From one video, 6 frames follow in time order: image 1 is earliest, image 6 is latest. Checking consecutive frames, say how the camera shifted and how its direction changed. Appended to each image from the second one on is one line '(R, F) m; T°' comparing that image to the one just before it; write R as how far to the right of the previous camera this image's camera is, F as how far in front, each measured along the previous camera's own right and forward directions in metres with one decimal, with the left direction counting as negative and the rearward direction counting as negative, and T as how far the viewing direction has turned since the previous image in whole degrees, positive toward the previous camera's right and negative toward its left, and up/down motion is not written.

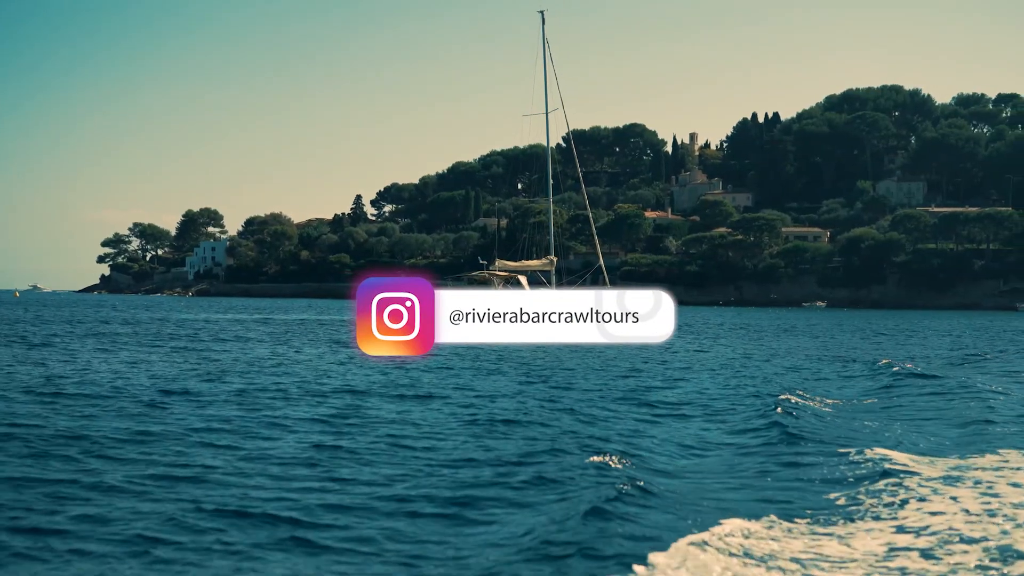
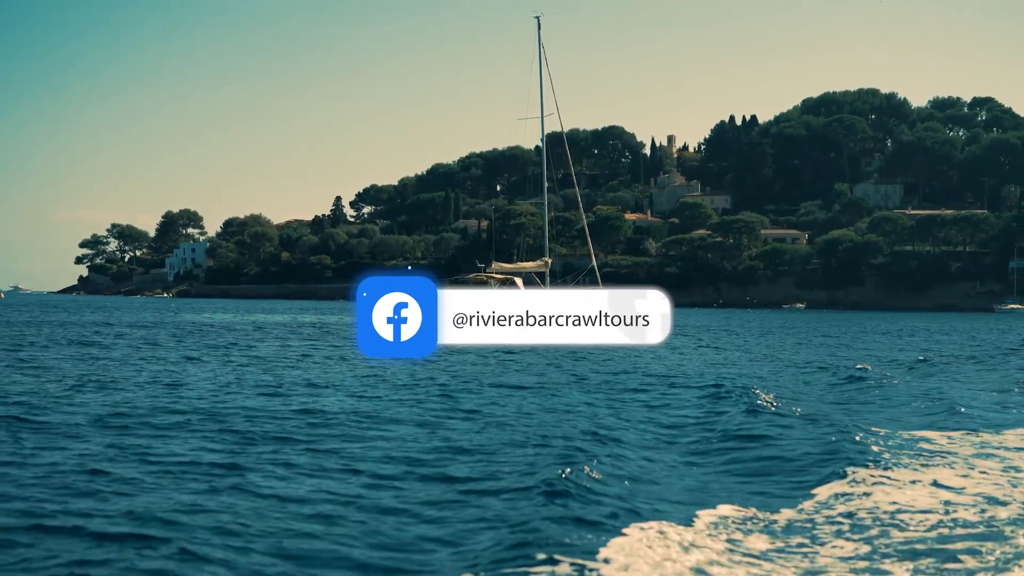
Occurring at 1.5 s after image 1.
(-0.7, -0.8) m; +1°
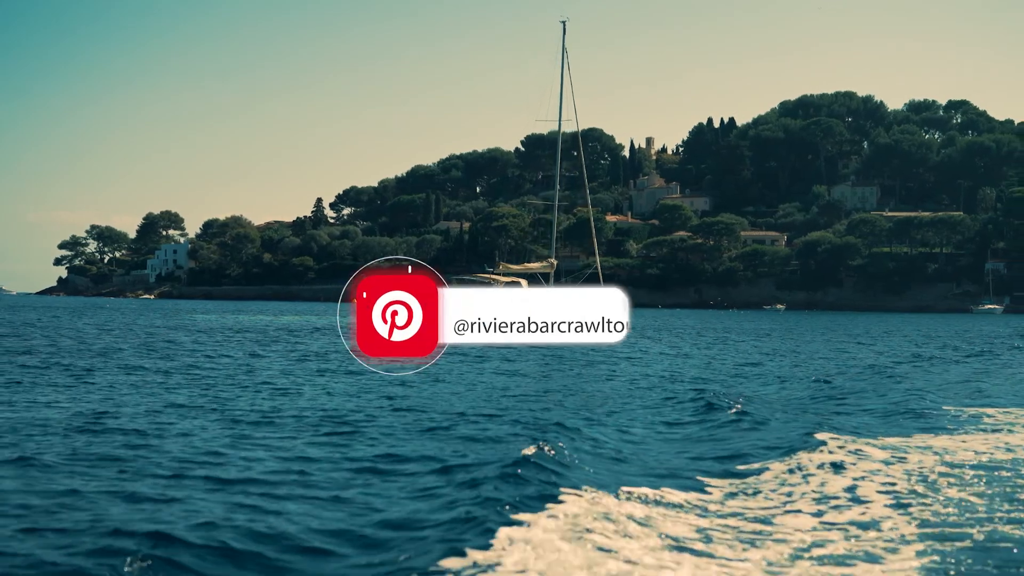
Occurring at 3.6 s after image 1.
(-1.3, -1.3) m; +1°
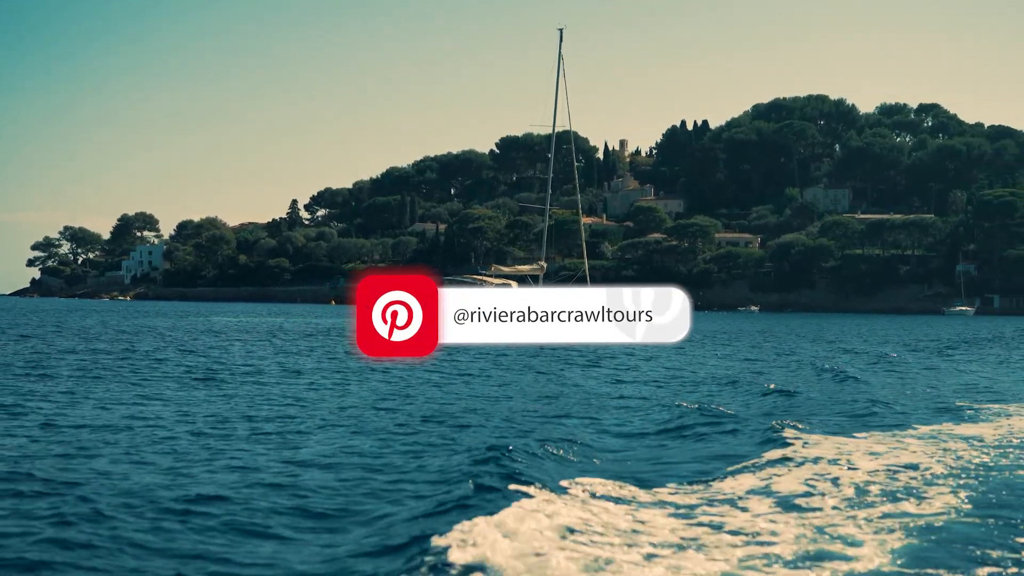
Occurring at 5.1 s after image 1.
(-1.4, -1.0) m; +1°
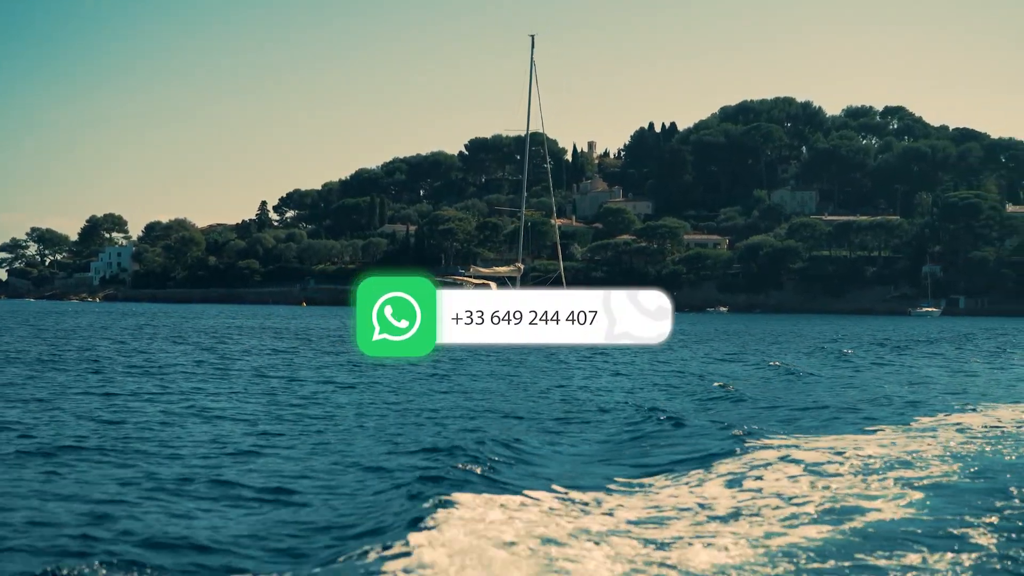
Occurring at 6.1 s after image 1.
(-1.5, -1.4) m; +2°
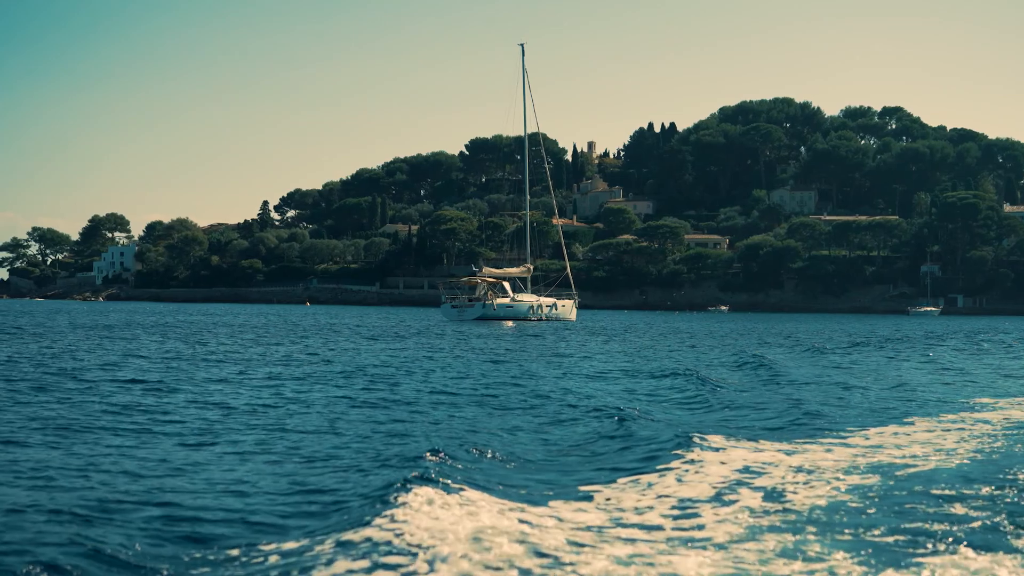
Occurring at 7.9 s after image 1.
(-1.0, -0.6) m; 0°
